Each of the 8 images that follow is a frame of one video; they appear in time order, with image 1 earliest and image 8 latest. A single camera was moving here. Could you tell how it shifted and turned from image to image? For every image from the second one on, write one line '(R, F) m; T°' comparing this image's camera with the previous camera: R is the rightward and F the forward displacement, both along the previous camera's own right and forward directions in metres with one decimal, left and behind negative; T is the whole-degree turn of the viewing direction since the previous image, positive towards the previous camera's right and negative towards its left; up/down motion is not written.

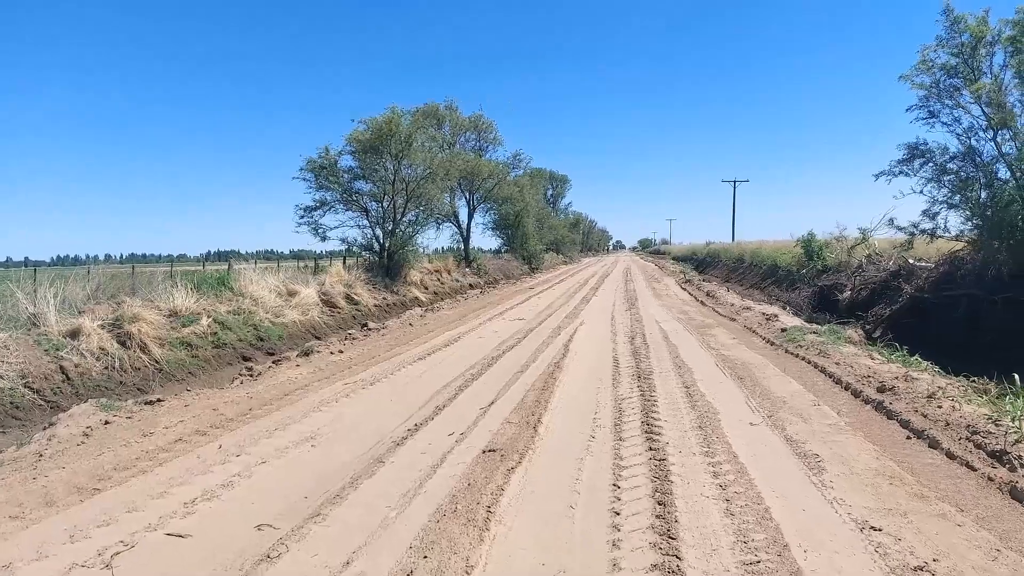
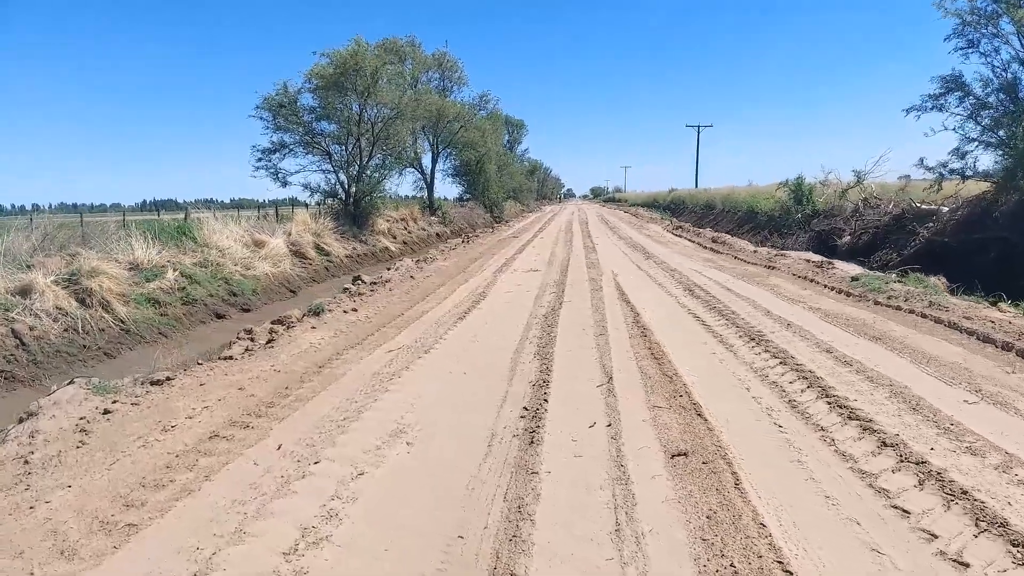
(-1.4, +1.6) m; +4°
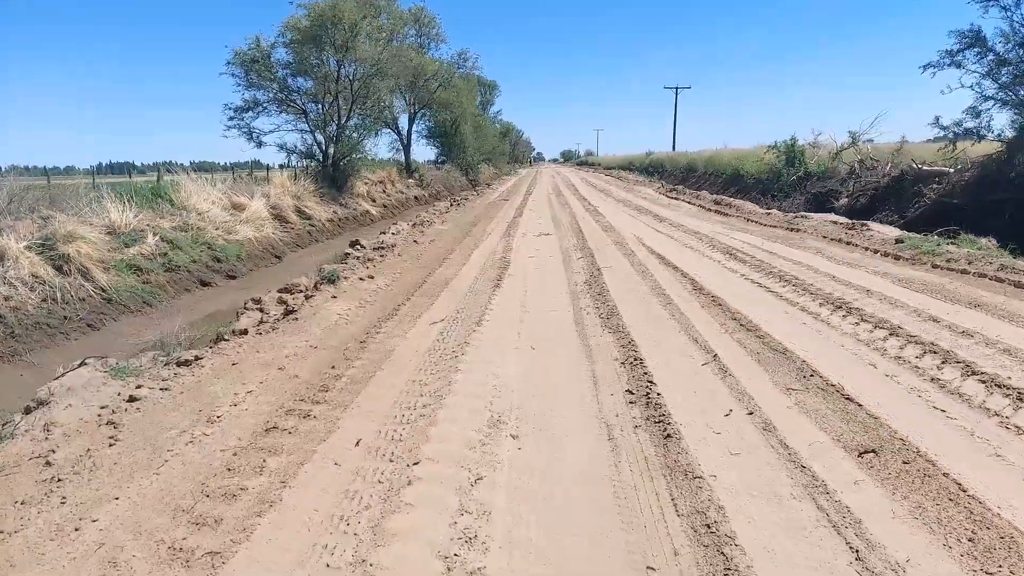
(-0.9, +0.8) m; +2°
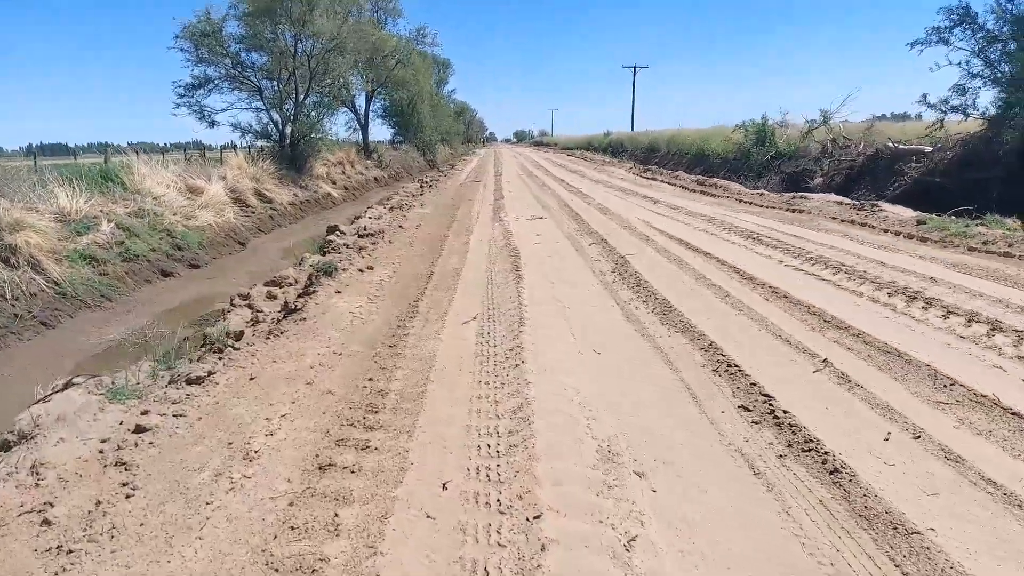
(-0.8, +0.8) m; +4°
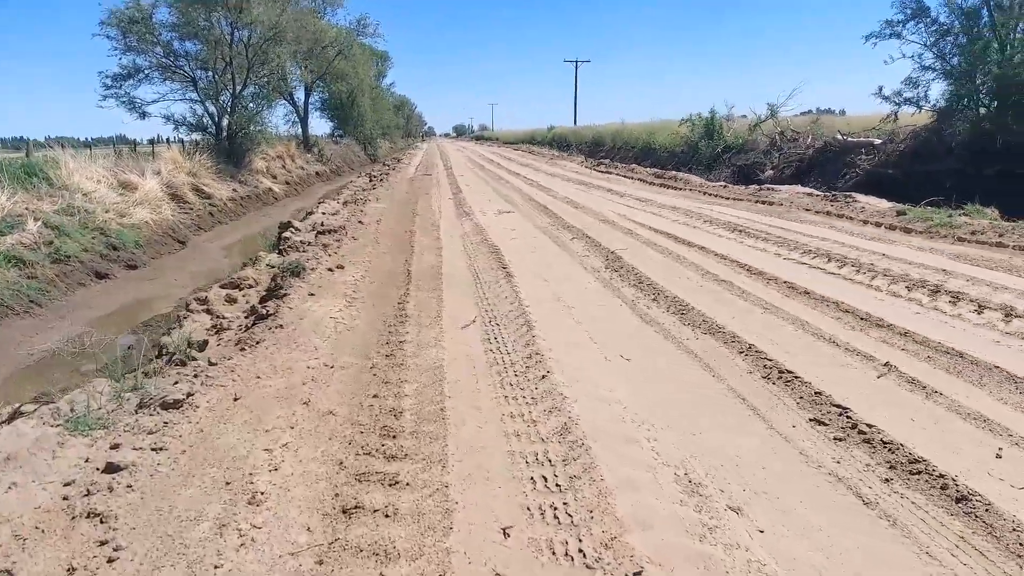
(-0.5, +0.6) m; +5°
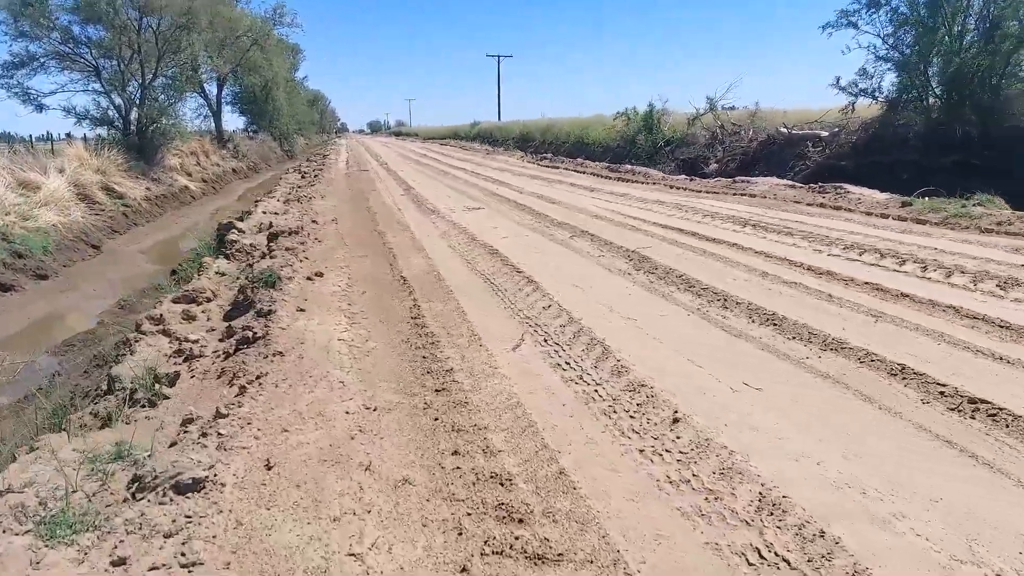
(-0.9, +1.1) m; +6°
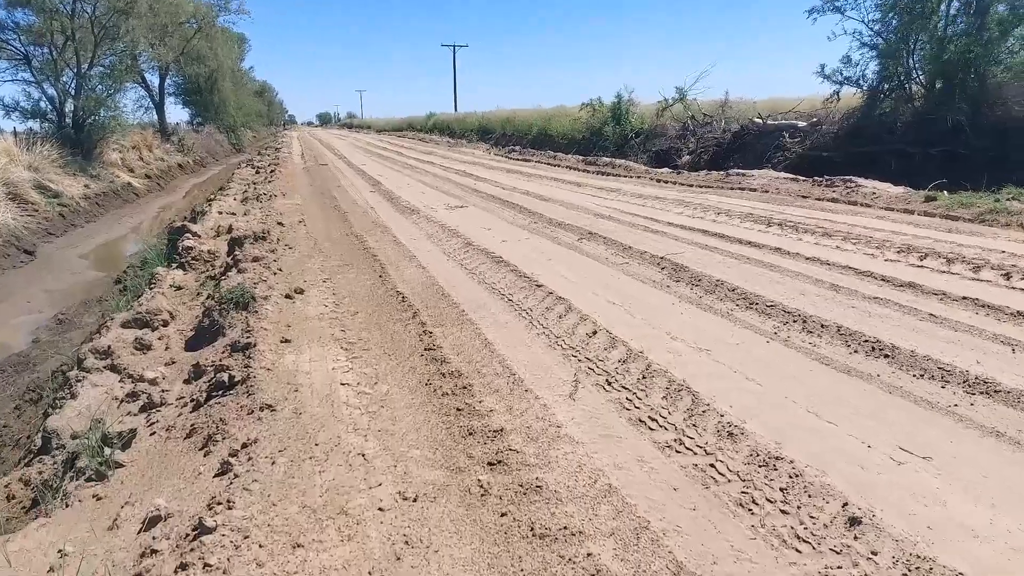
(-0.5, +1.0) m; +4°
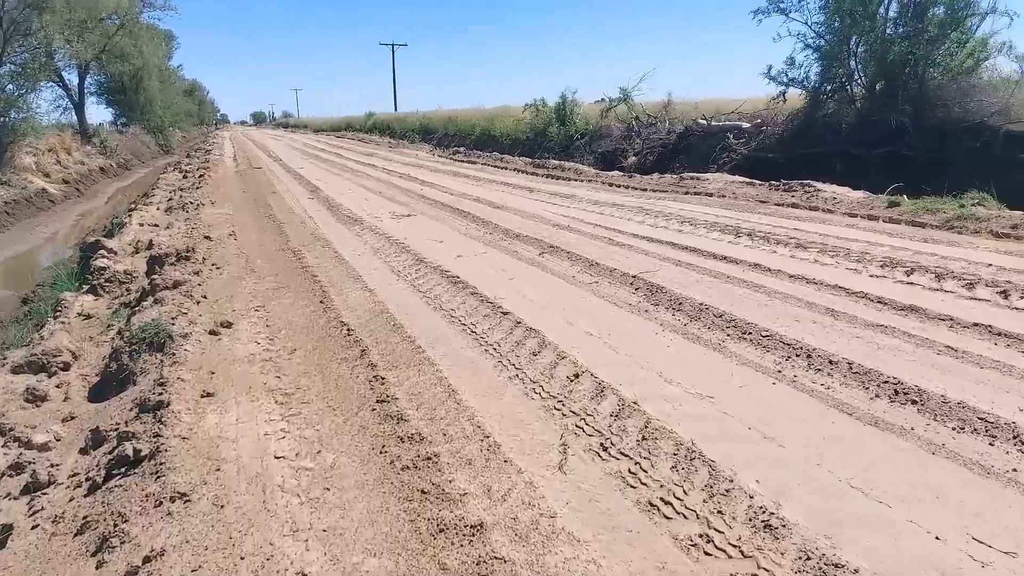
(-0.1, +0.7) m; +5°
